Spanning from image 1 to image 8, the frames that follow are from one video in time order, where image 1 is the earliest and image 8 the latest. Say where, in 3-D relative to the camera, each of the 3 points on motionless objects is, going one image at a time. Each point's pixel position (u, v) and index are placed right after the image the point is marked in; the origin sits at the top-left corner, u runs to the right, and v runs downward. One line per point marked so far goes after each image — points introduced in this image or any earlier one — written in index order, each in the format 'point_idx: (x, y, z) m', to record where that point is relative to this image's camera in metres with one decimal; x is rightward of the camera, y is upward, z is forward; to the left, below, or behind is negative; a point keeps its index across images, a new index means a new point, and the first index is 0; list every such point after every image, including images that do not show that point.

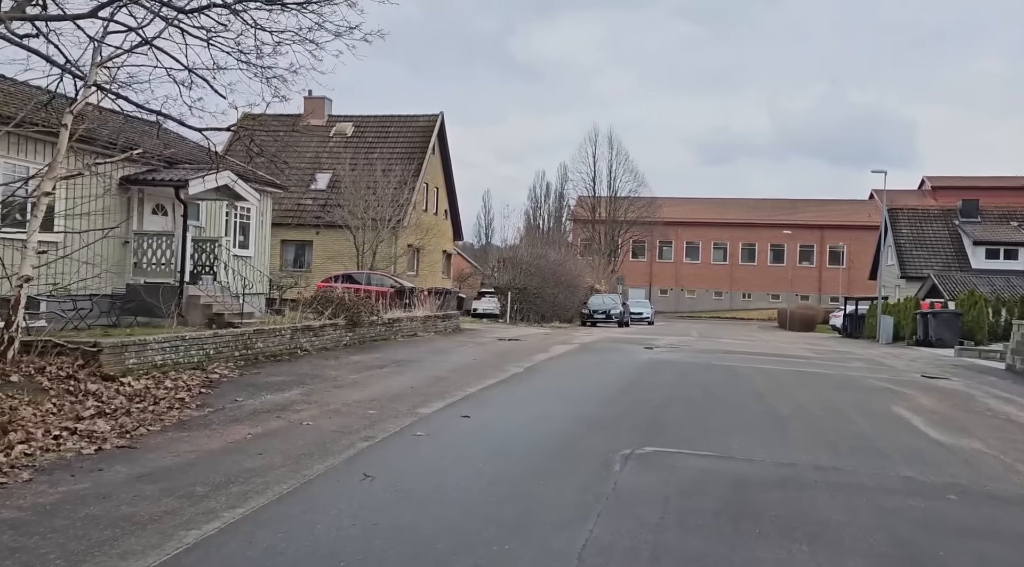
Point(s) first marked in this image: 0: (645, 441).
0: (+1.2, -1.4, +7.8) m
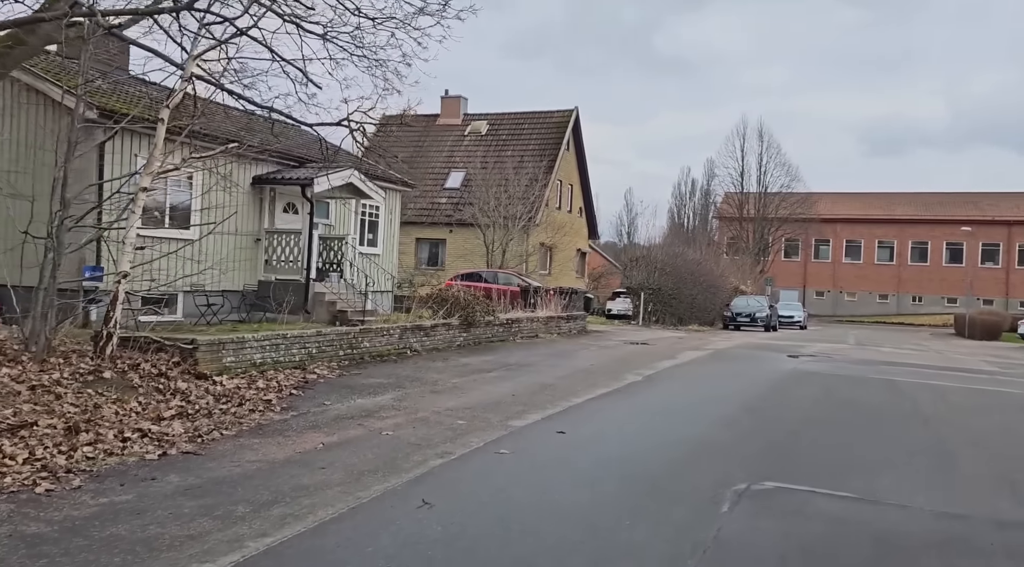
0: (+2.0, -1.5, +6.7) m
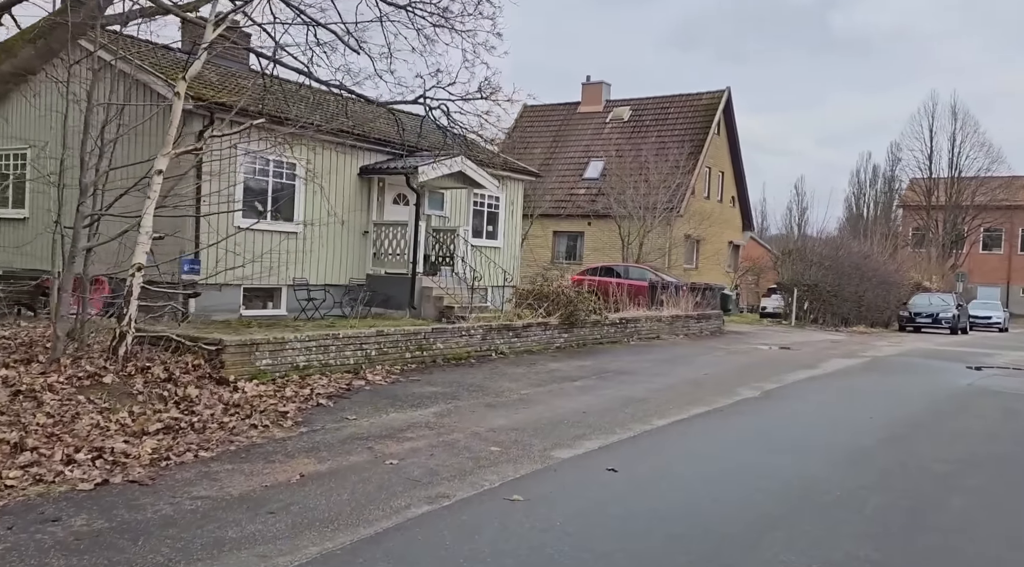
0: (+2.0, -1.5, +4.8) m
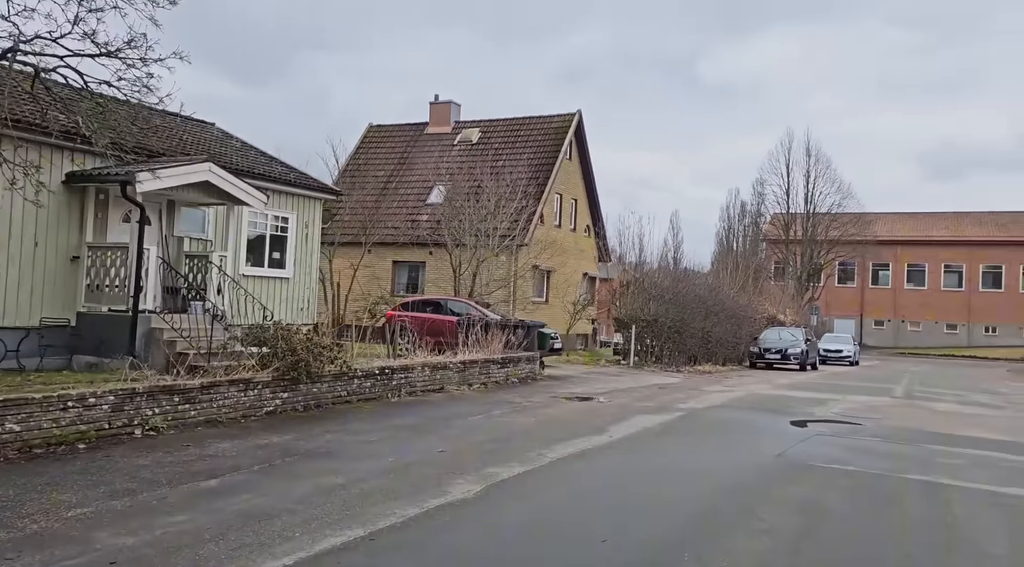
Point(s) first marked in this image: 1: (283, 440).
0: (-0.3, -1.6, +1.3) m
1: (-2.2, -1.5, +8.5) m
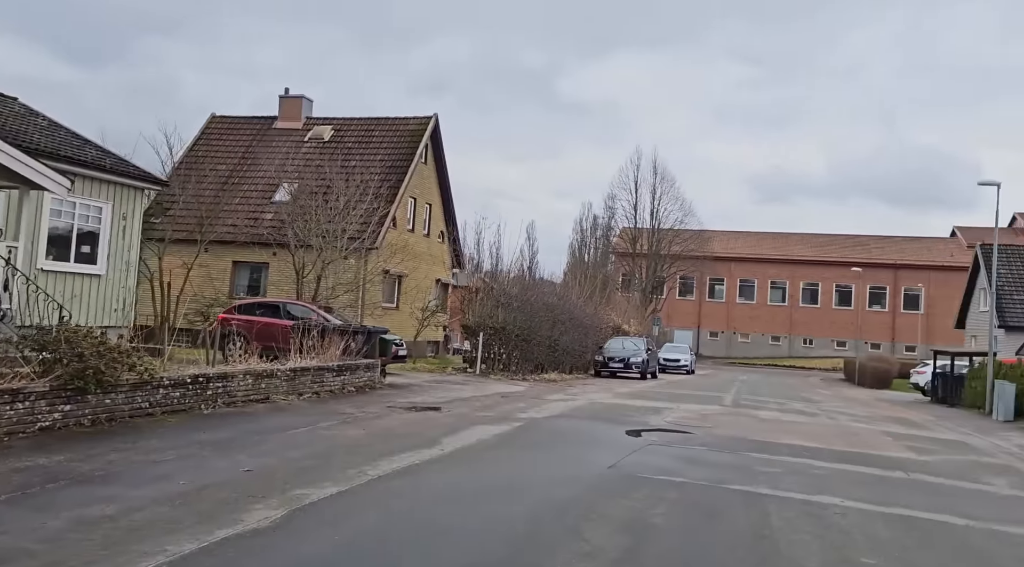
0: (-0.8, -1.5, +0.6) m
1: (-3.8, -1.5, +7.4) m
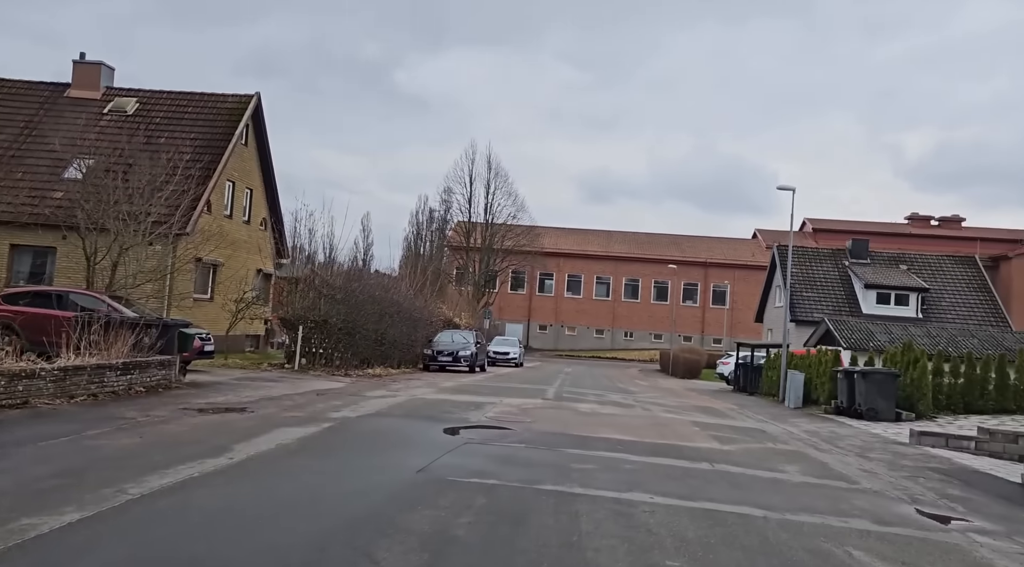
0: (-1.1, -1.5, -0.1) m
1: (-5.3, -1.4, +5.9) m
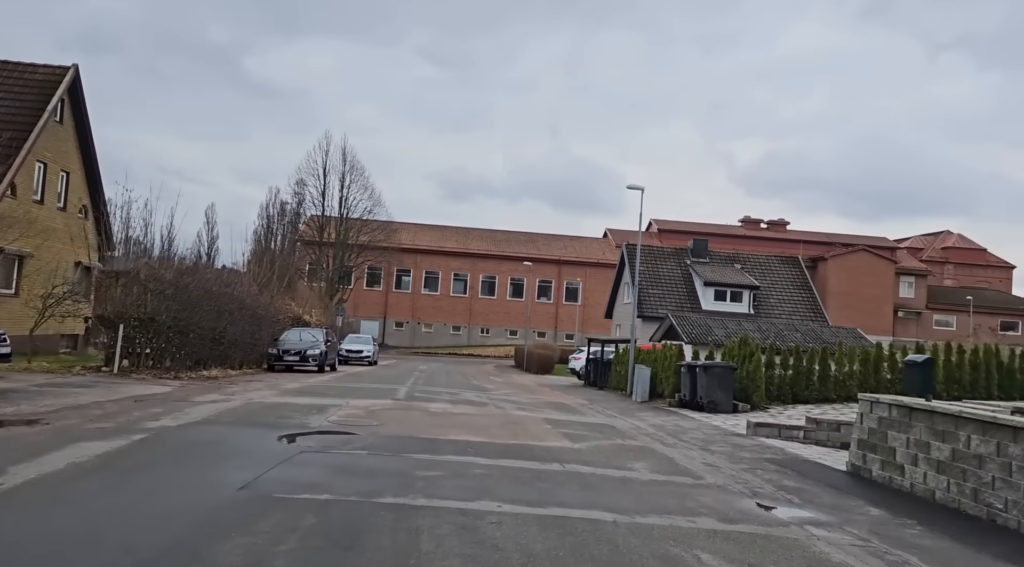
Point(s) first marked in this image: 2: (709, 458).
0: (-1.1, -1.5, -1.1) m
1: (-6.3, -1.3, +4.1) m
2: (+4.1, -3.7, +18.2) m
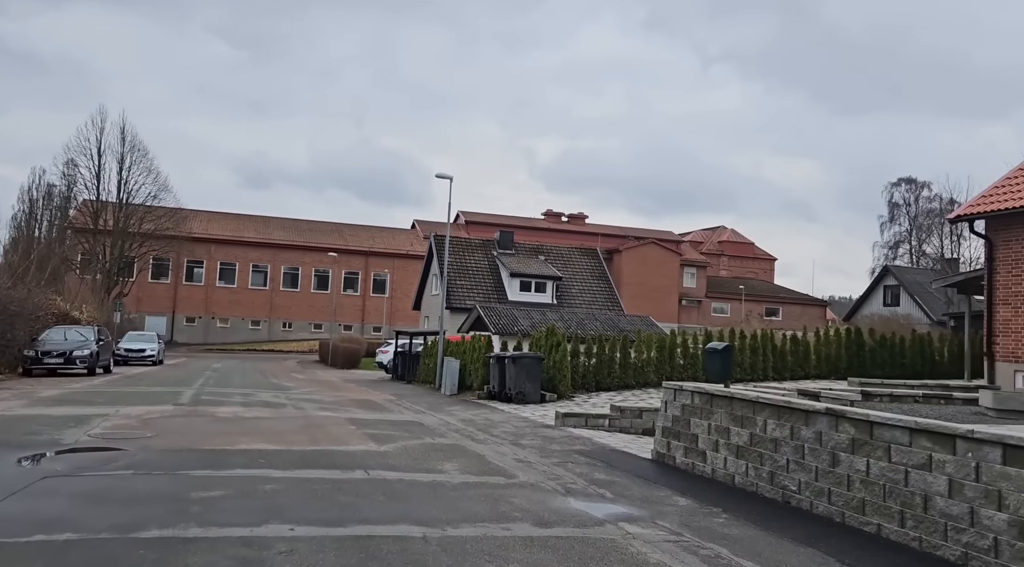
0: (-0.7, -1.5, -2.8) m
1: (-6.9, -1.3, +1.2) m
2: (+0.2, -3.5, +17.2) m
